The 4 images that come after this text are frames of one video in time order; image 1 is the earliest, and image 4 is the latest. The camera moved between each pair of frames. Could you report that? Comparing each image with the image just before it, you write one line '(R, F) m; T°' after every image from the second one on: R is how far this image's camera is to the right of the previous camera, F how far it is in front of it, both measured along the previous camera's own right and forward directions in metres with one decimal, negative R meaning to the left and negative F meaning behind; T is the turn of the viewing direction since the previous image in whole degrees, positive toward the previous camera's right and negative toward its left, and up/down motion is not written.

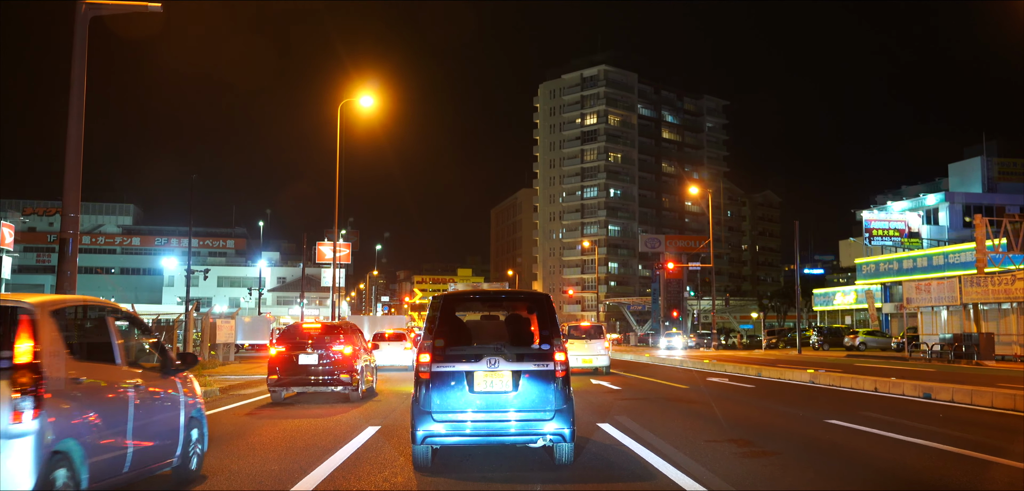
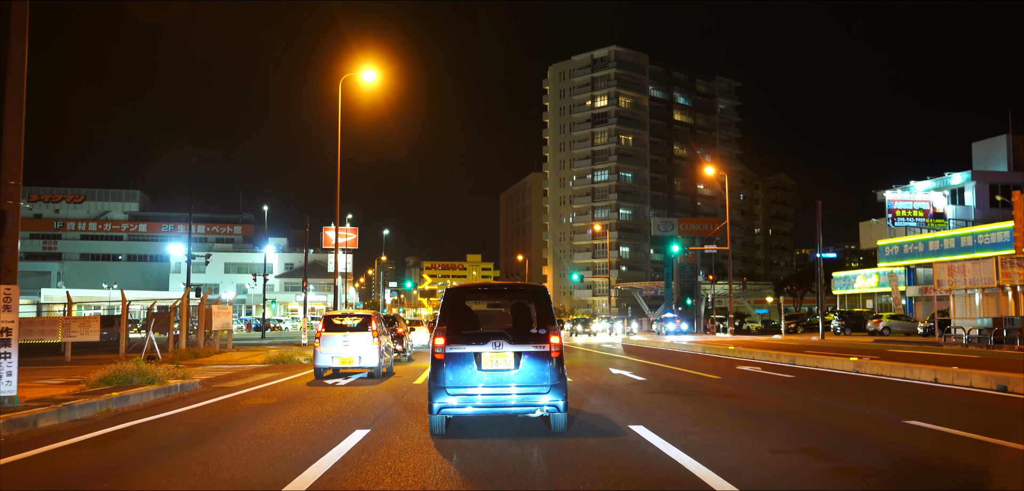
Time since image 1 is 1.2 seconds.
(0.0, +1.4) m; -1°
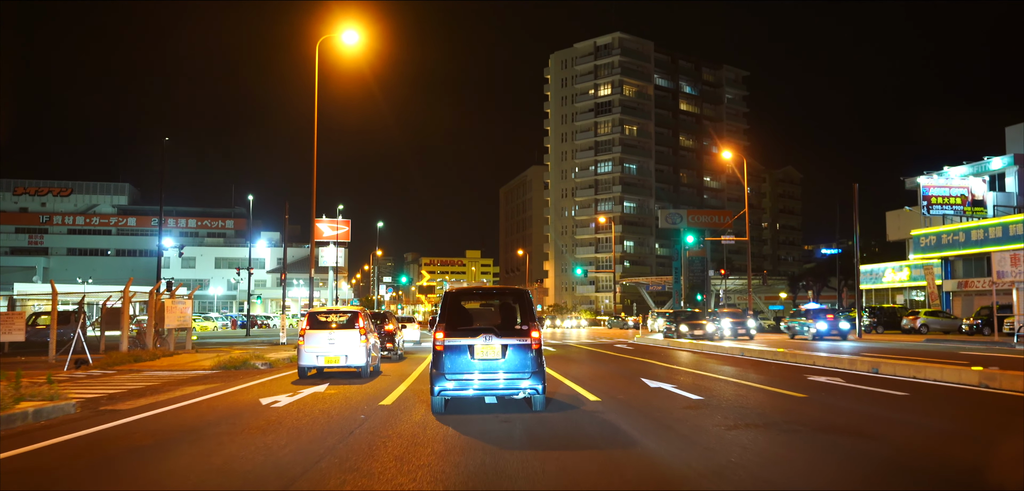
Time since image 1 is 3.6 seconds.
(-0.1, +3.6) m; 0°
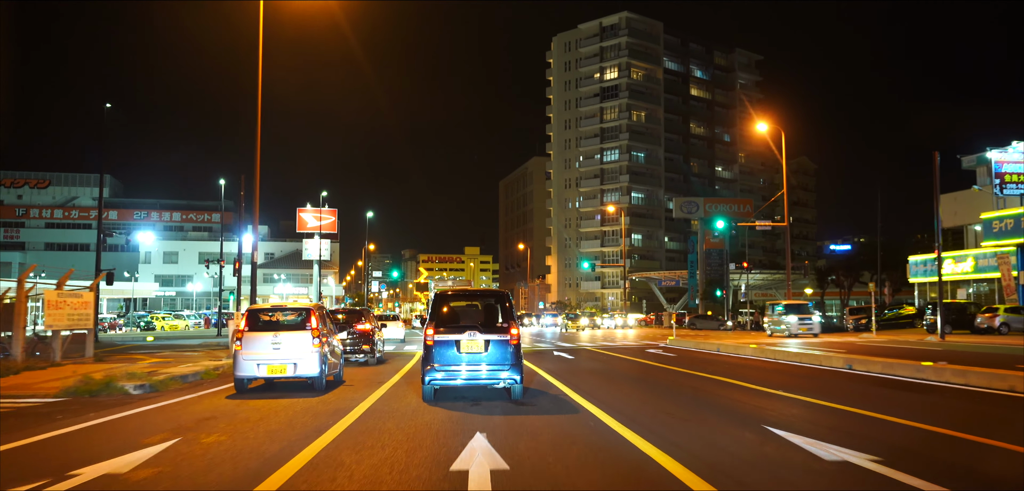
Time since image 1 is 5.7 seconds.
(-0.1, +5.7) m; 0°
